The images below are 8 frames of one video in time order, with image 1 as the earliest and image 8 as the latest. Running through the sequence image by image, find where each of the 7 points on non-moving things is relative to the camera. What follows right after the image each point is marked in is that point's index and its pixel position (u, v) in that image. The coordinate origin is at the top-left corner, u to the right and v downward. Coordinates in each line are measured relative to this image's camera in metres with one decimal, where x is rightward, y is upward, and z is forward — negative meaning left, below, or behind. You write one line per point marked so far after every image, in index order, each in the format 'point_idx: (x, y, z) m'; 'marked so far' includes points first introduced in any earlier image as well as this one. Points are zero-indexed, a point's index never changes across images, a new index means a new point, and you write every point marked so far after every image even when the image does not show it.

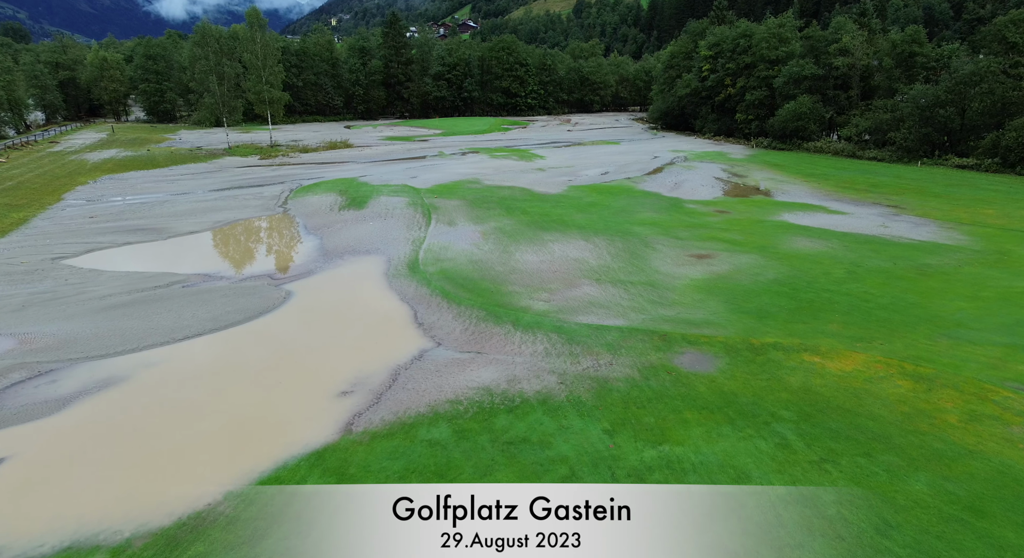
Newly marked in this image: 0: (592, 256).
0: (+2.7, +0.8, +18.0) m
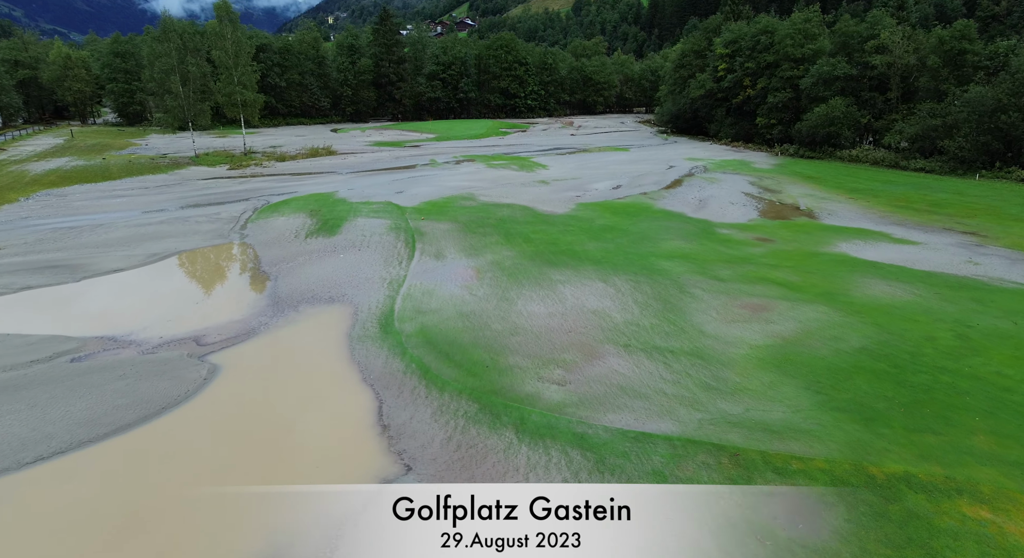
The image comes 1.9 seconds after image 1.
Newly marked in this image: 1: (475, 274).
0: (+2.7, -0.7, +14.1) m
1: (-1.1, +0.1, +16.6) m
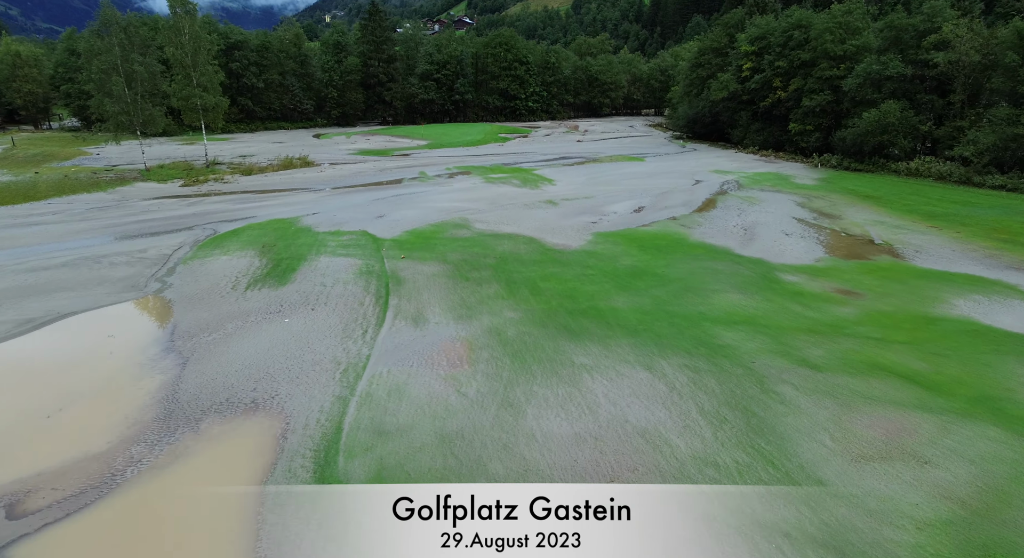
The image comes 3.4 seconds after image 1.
0: (+2.8, -2.5, +9.4) m
1: (-1.0, -1.7, +11.9) m
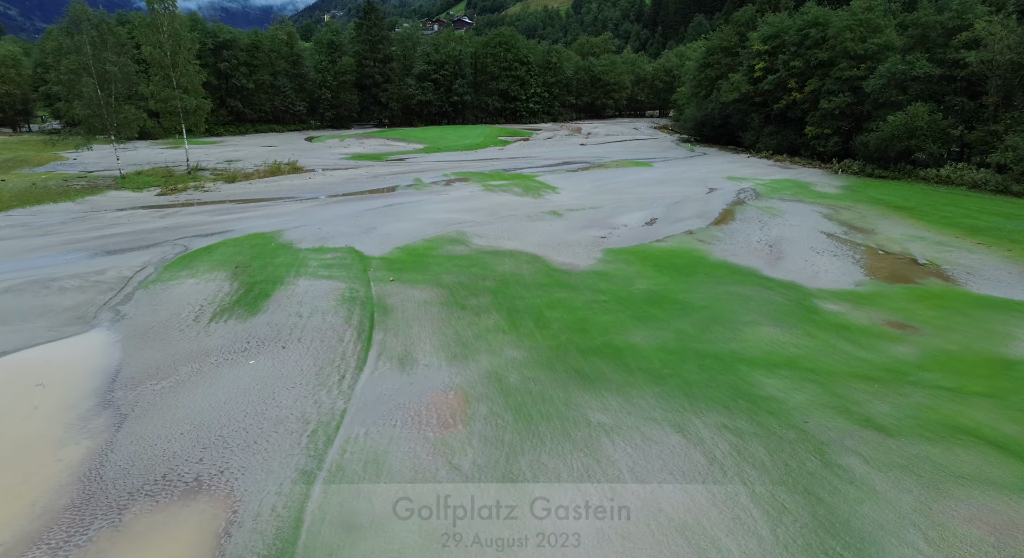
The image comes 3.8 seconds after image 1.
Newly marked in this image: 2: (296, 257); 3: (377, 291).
0: (+2.9, -3.2, +7.5) m
1: (-0.9, -2.4, +9.9) m
2: (-7.2, +0.7, +18.1) m
3: (-3.9, -0.3, +15.6) m
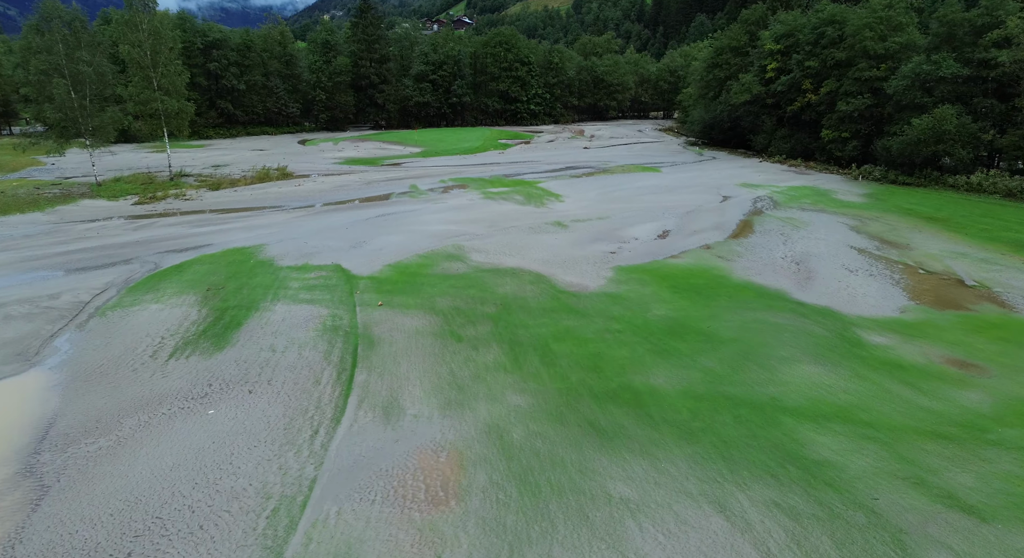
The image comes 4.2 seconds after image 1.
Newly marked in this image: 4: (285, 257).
0: (+2.9, -3.9, +5.8) m
1: (-0.9, -3.1, +8.3) m
2: (-7.2, +0.1, +16.4) m
3: (-3.8, -1.0, +13.9) m
4: (-7.7, +0.8, +18.3) m
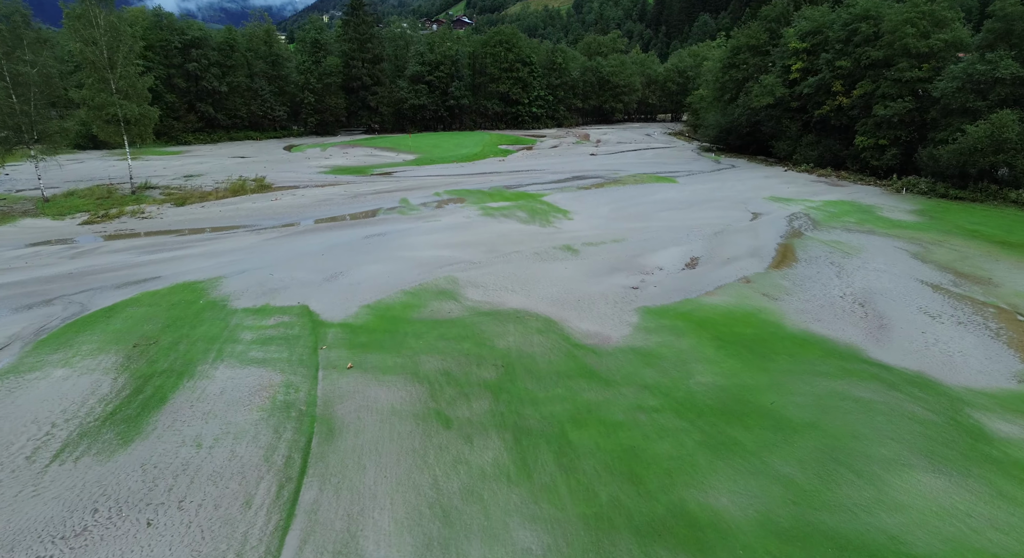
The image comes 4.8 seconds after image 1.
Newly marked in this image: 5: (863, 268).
0: (+3.0, -5.0, +2.7) m
1: (-0.8, -4.3, +5.2) m
2: (-7.1, -1.1, +13.3) m
3: (-3.7, -2.2, +10.8) m
4: (-7.6, -0.4, +15.3) m
5: (+10.9, +0.3, +16.7) m
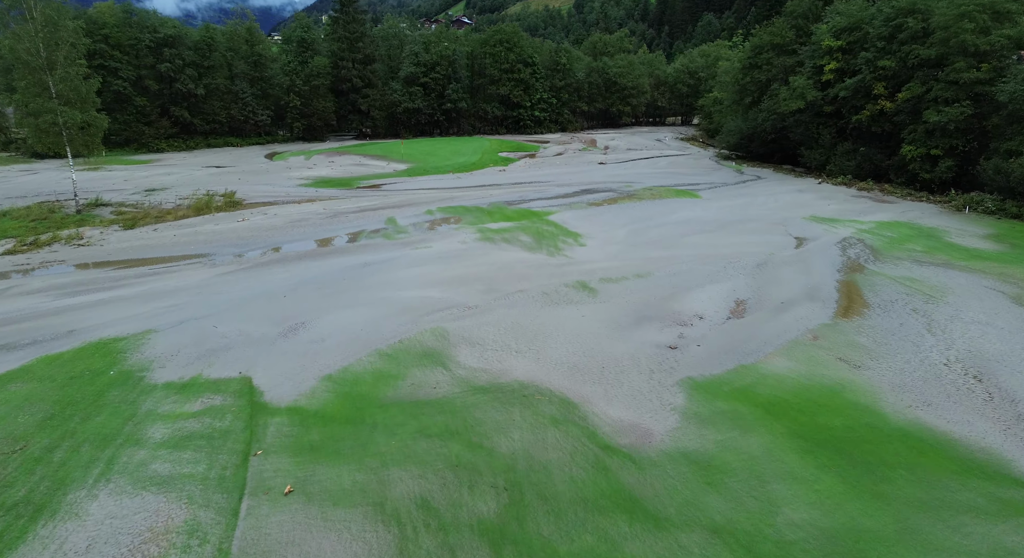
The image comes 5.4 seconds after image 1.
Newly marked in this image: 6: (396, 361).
0: (+3.1, -6.3, -0.7) m
1: (-0.7, -5.6, +1.7) m
2: (-7.0, -2.4, +9.9) m
3: (-3.6, -3.5, +7.4) m
4: (-7.5, -1.7, +11.8) m
5: (+11.0, -1.0, +13.2) m
6: (-2.6, -1.7, +12.1) m
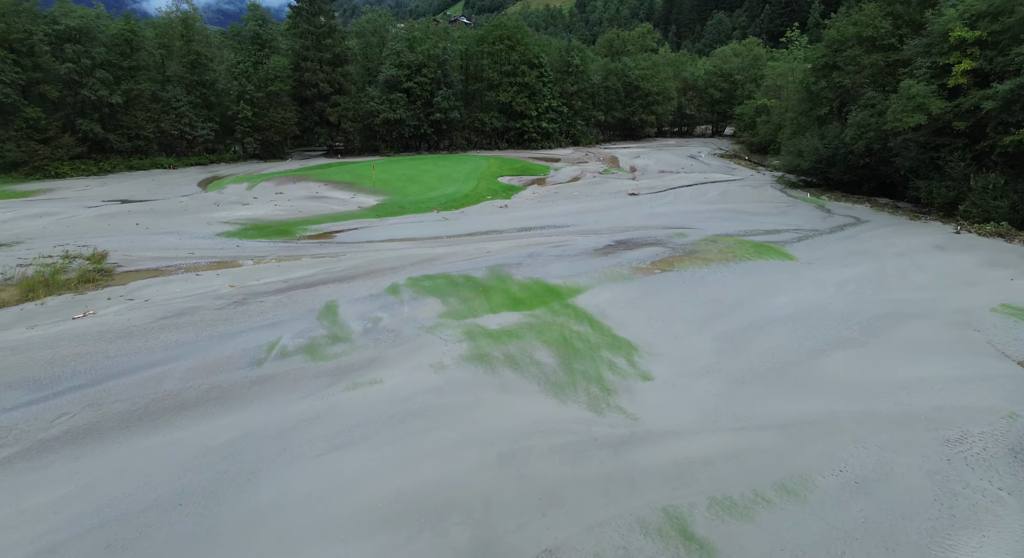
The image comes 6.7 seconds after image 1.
0: (+3.4, -9.6, -9.6) m
1: (-0.4, -8.9, -7.1) m
2: (-6.7, -5.8, +1.0) m
3: (-3.4, -6.8, -1.5) m
4: (-7.3, -5.1, +3.0) m
5: (+11.2, -4.3, +4.4) m
6: (-2.4, -5.1, +3.3) m
